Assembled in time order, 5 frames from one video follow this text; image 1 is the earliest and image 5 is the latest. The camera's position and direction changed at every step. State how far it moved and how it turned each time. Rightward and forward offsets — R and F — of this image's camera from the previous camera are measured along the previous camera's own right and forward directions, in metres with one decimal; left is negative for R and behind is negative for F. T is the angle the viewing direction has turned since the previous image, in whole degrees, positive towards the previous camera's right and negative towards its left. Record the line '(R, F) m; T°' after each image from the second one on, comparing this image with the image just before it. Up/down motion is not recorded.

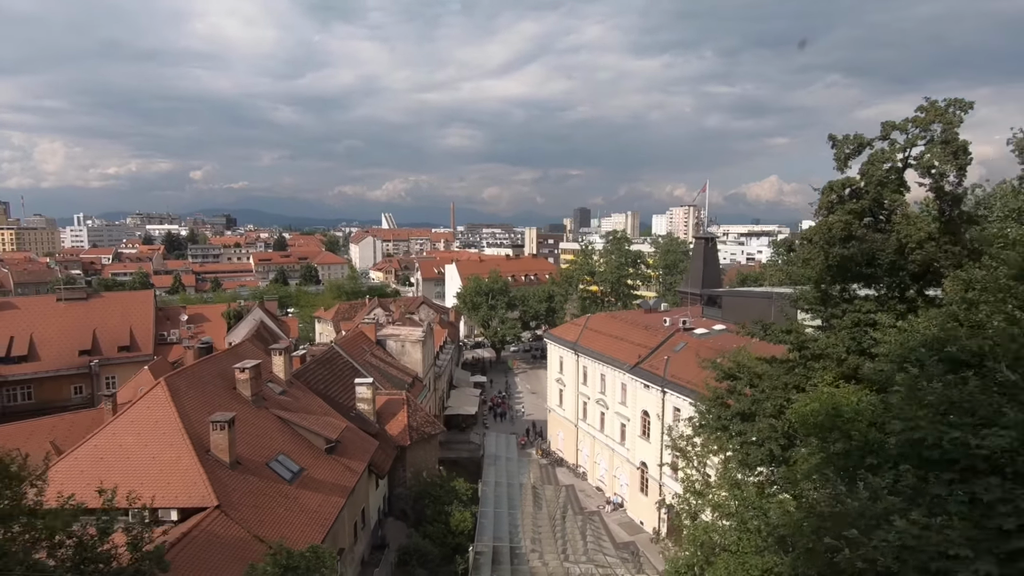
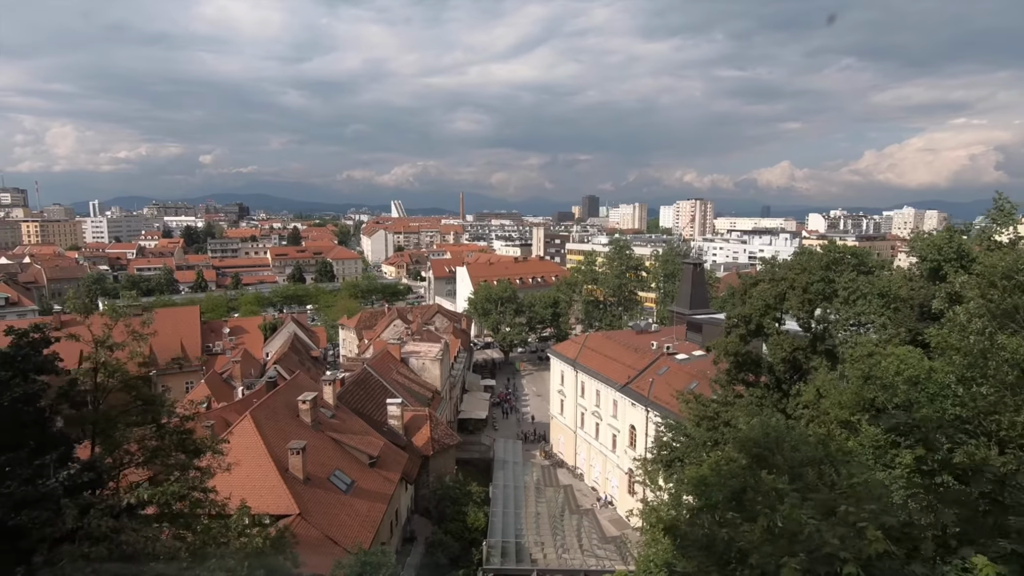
(0.0, -3.0) m; -1°
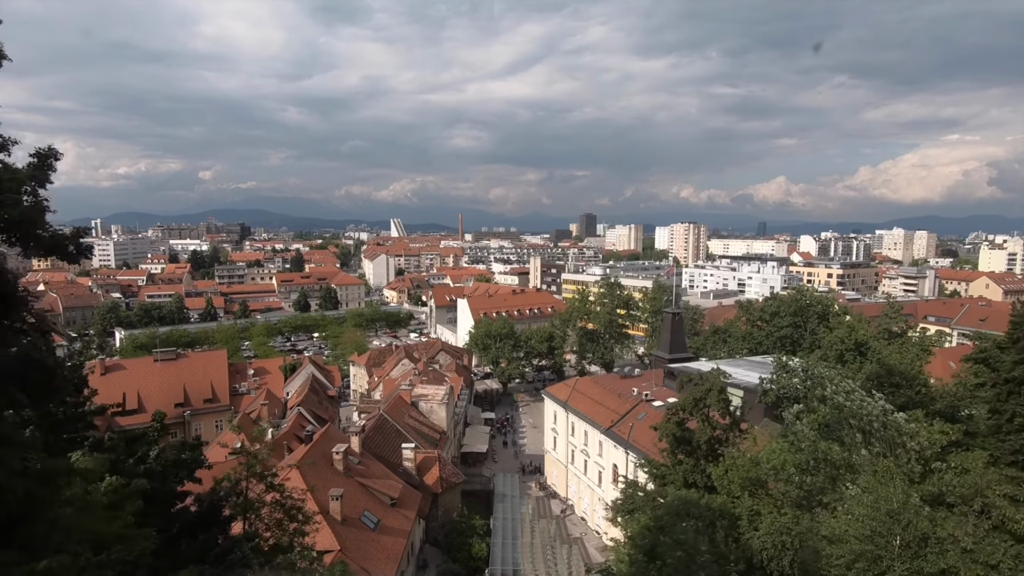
(0.0, -3.2) m; 0°
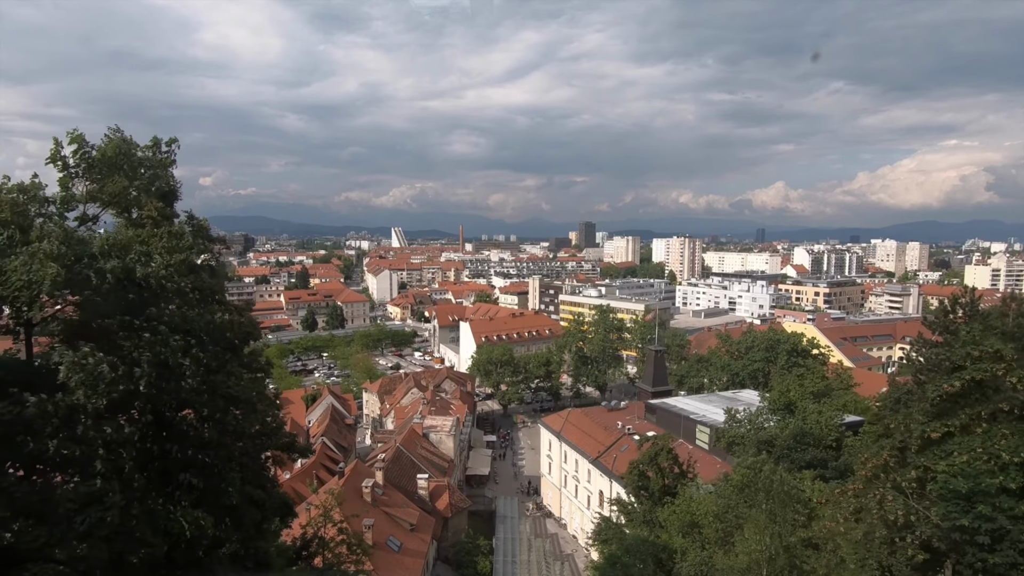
(0.0, -3.7) m; 0°
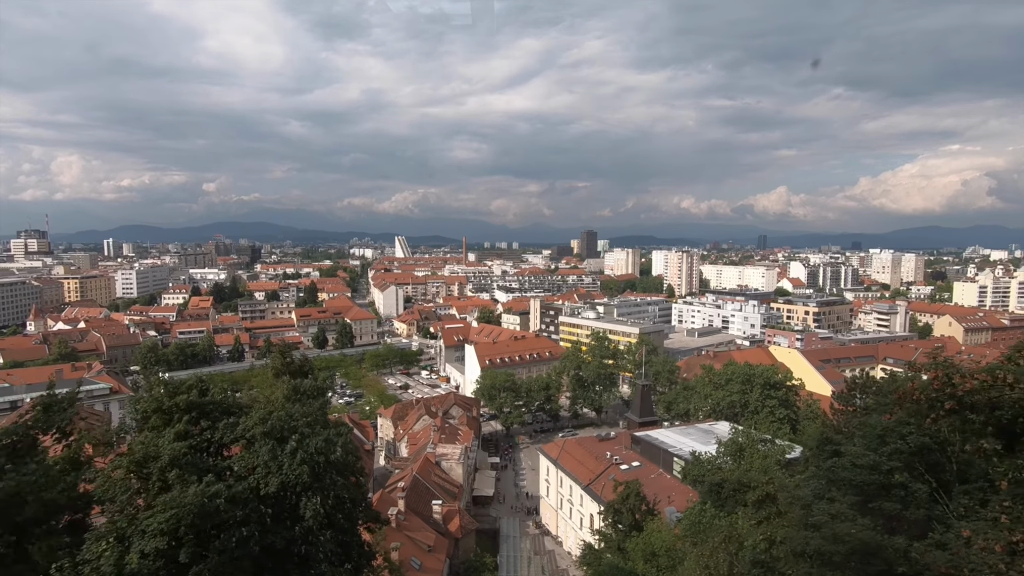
(0.0, -4.2) m; 0°
